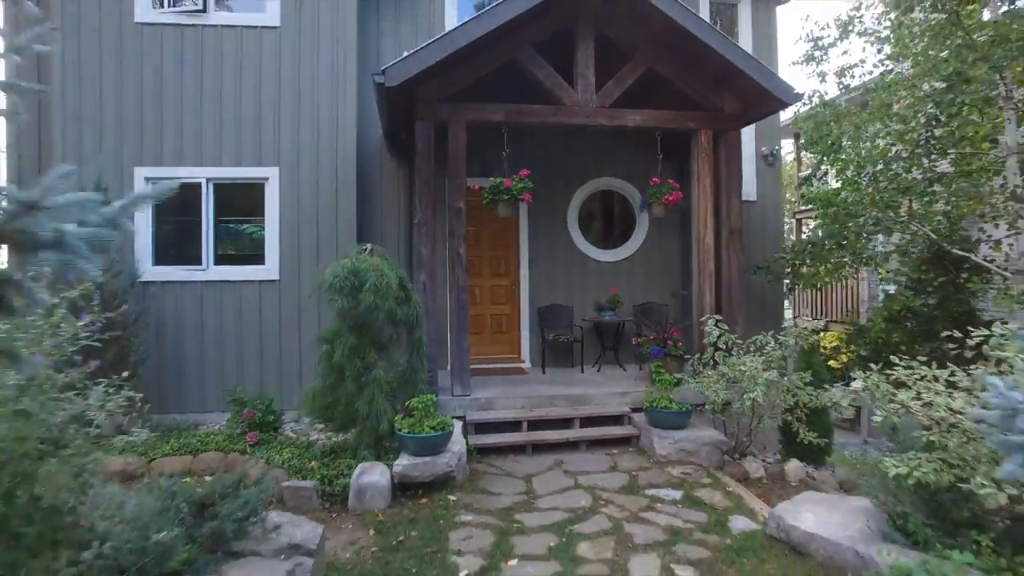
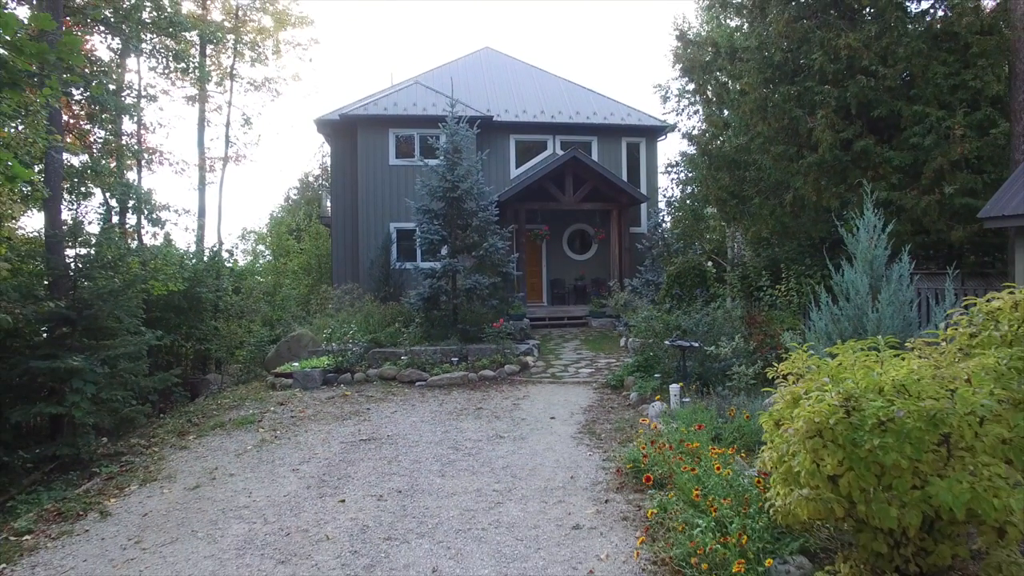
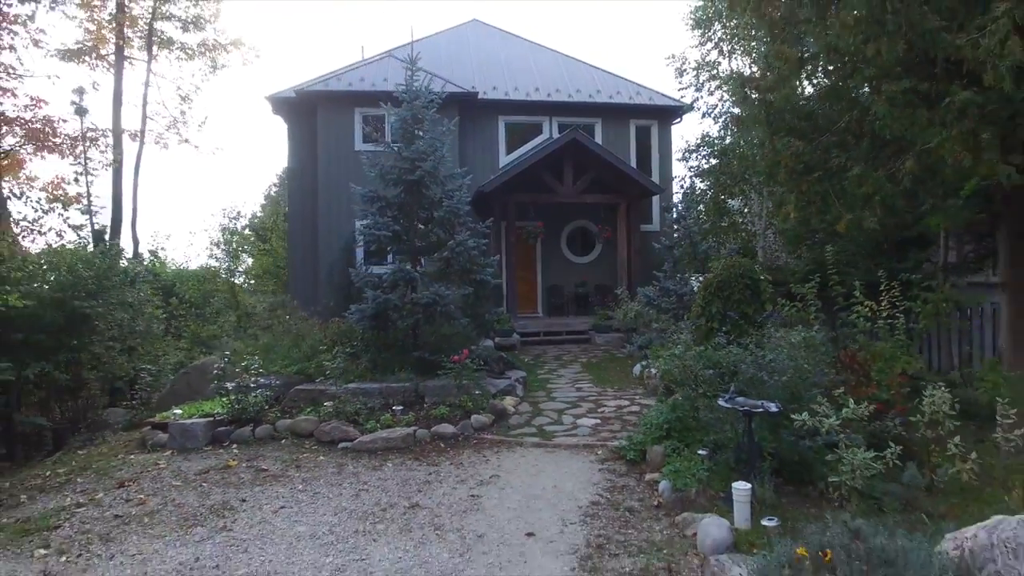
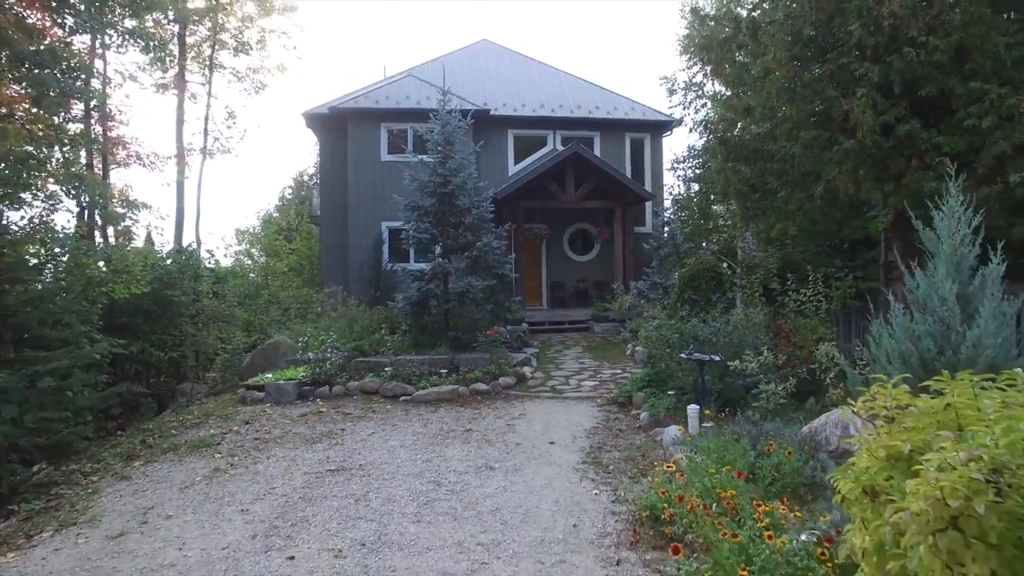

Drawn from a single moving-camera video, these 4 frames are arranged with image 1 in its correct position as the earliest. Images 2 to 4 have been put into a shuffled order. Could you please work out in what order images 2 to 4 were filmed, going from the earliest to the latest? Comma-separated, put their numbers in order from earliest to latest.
3, 4, 2
